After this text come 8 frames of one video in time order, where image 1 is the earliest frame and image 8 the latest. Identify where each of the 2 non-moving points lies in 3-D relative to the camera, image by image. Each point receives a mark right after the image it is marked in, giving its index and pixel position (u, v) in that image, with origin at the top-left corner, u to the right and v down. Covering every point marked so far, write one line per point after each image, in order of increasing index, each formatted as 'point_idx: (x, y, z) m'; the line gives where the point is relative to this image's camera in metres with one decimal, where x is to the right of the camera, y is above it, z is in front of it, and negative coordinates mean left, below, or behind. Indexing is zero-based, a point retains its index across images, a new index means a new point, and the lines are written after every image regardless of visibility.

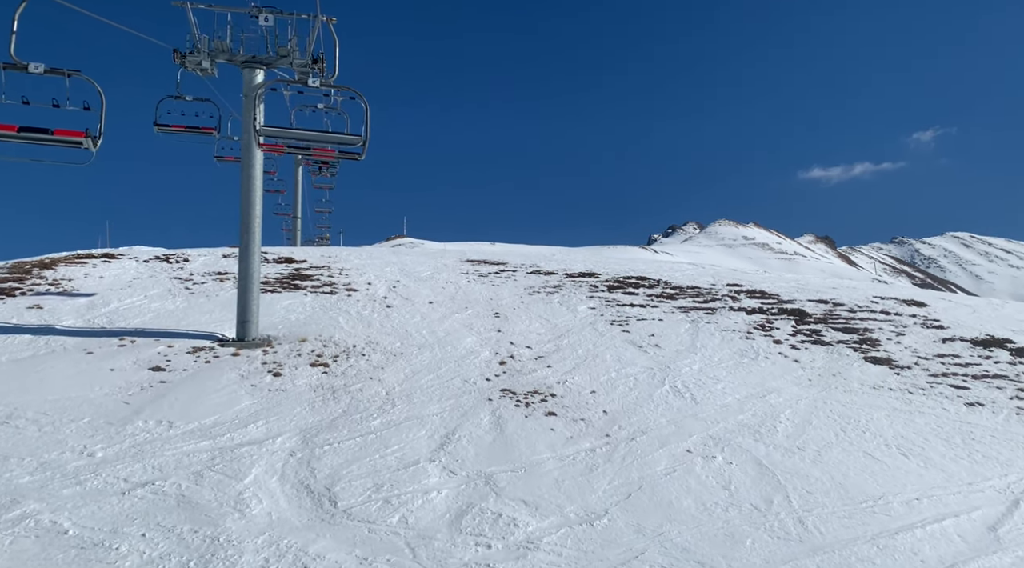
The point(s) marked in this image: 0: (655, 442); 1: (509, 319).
0: (+2.3, -2.6, +12.3) m
1: (-0.1, -0.8, +17.6) m
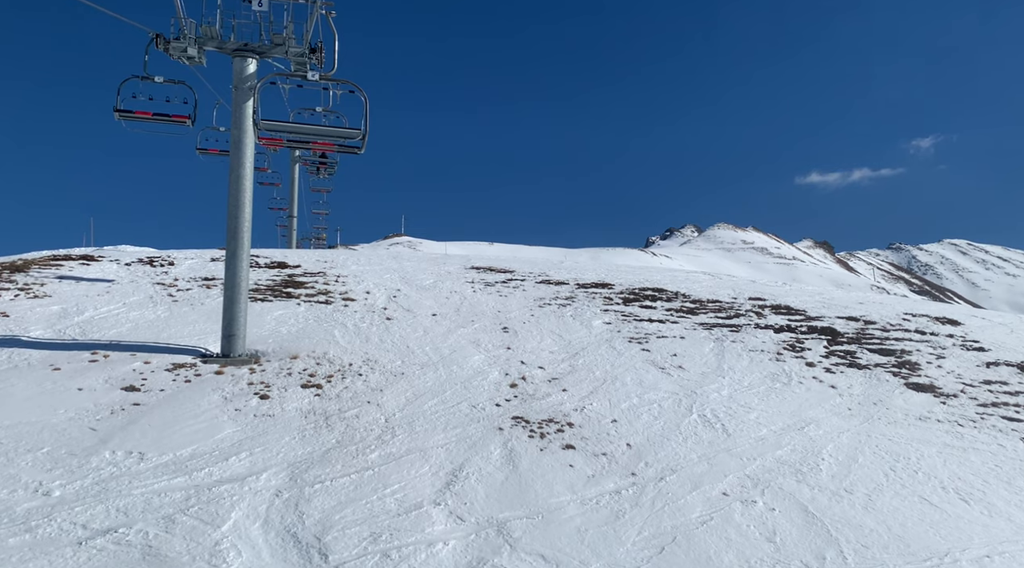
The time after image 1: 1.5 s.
0: (+2.6, -2.9, +11.0) m
1: (+0.2, -1.1, +16.3) m
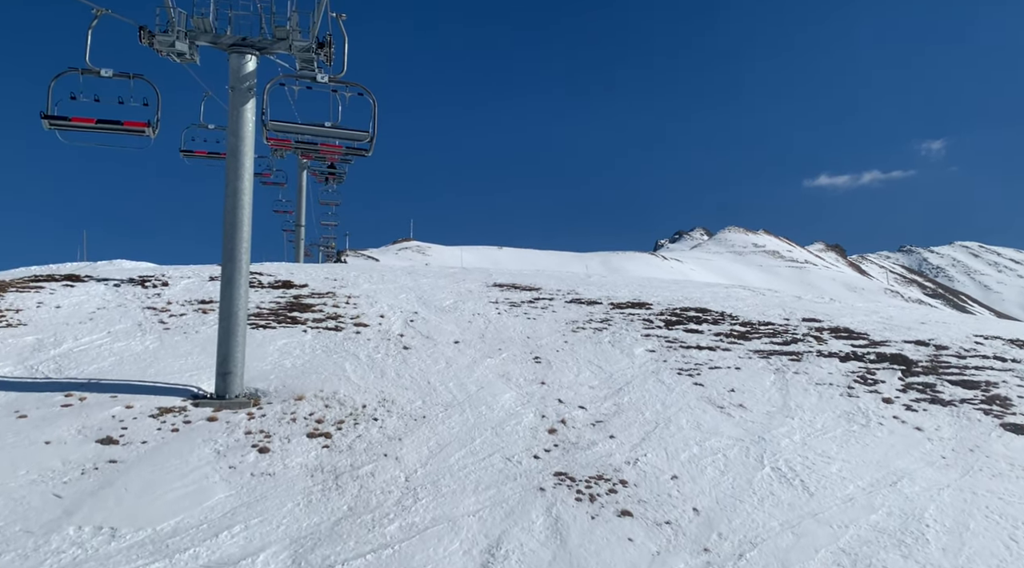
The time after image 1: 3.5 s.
0: (+3.1, -3.3, +9.0) m
1: (+0.8, -1.6, +14.4) m
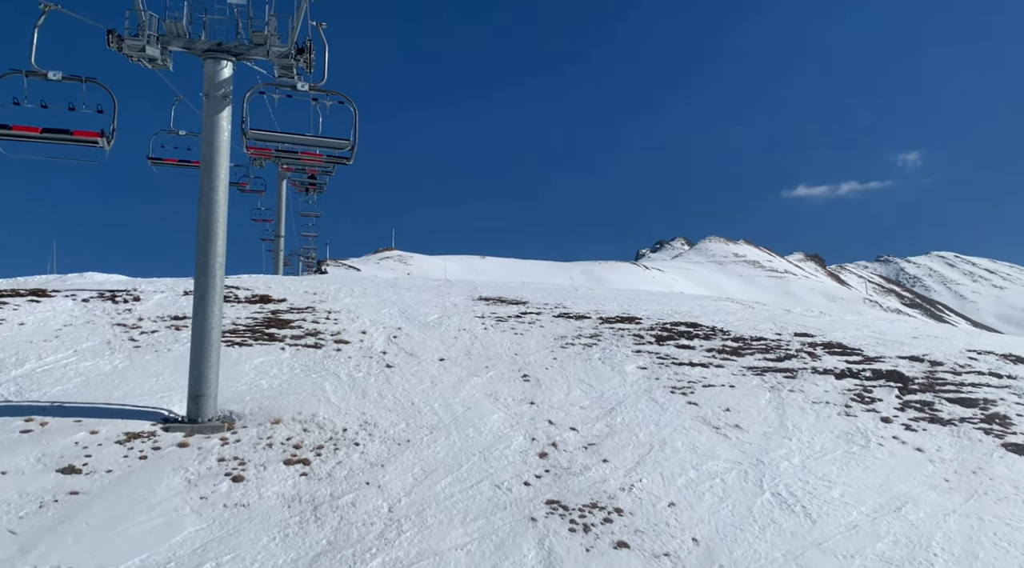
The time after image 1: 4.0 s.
0: (+3.0, -3.6, +8.6) m
1: (+0.6, -1.9, +13.9) m
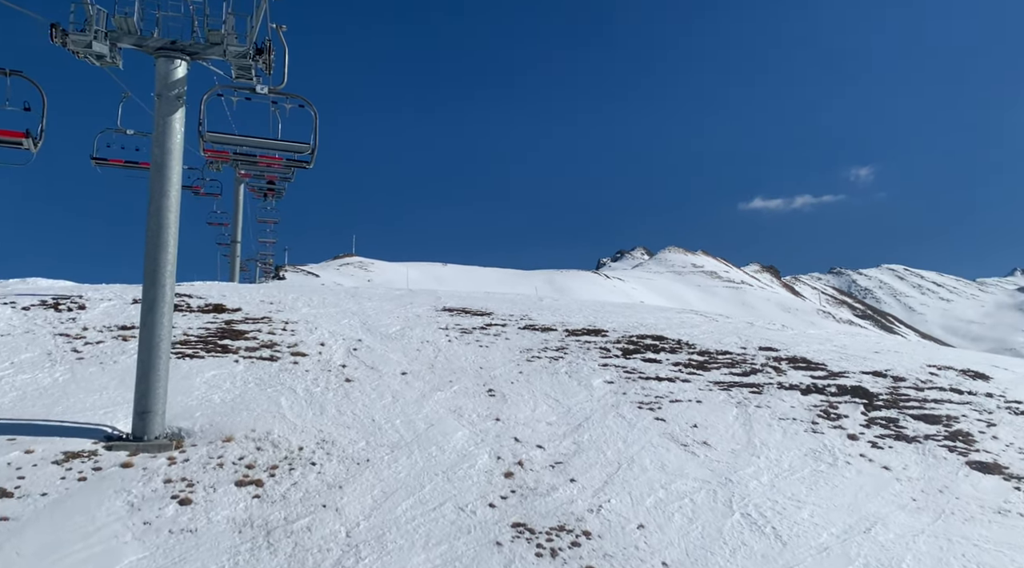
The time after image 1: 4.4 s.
0: (+2.6, -3.8, +8.3) m
1: (-0.1, -2.1, +13.5) m
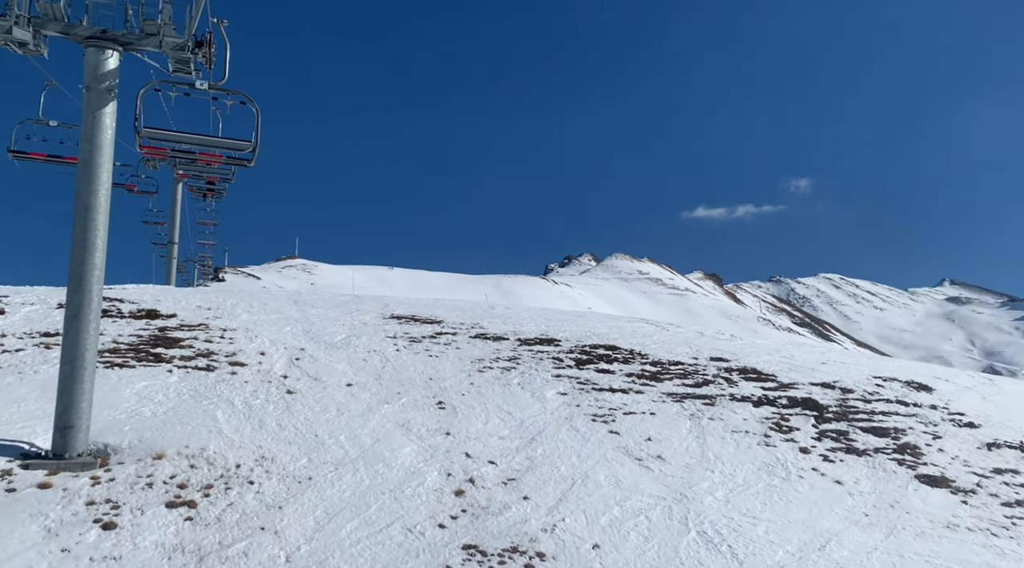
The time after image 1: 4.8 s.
0: (+2.1, -3.9, +8.0) m
1: (-0.9, -2.3, +13.1) m
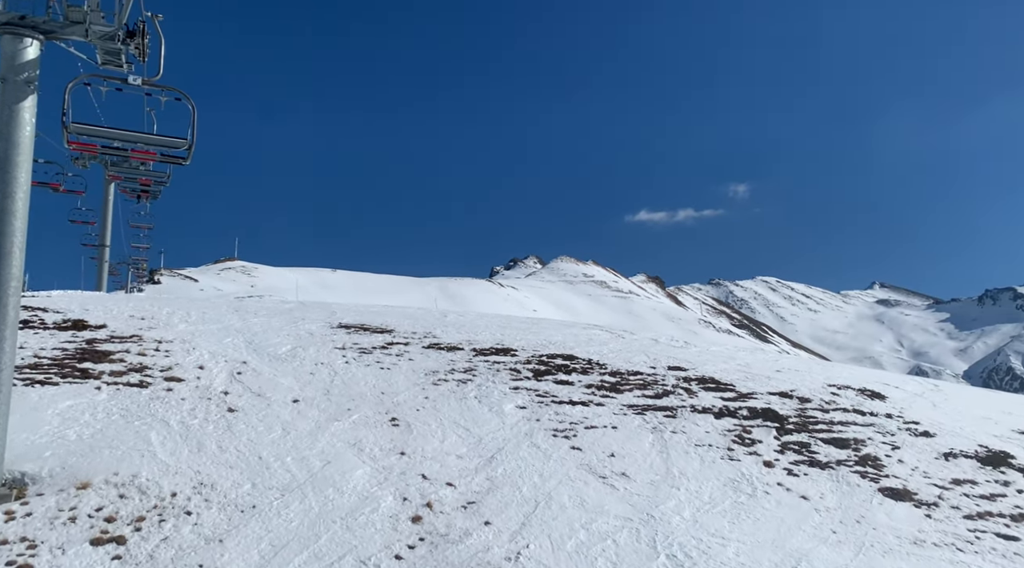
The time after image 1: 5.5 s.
0: (+1.8, -4.1, +7.6) m
1: (-1.6, -2.4, +12.4) m
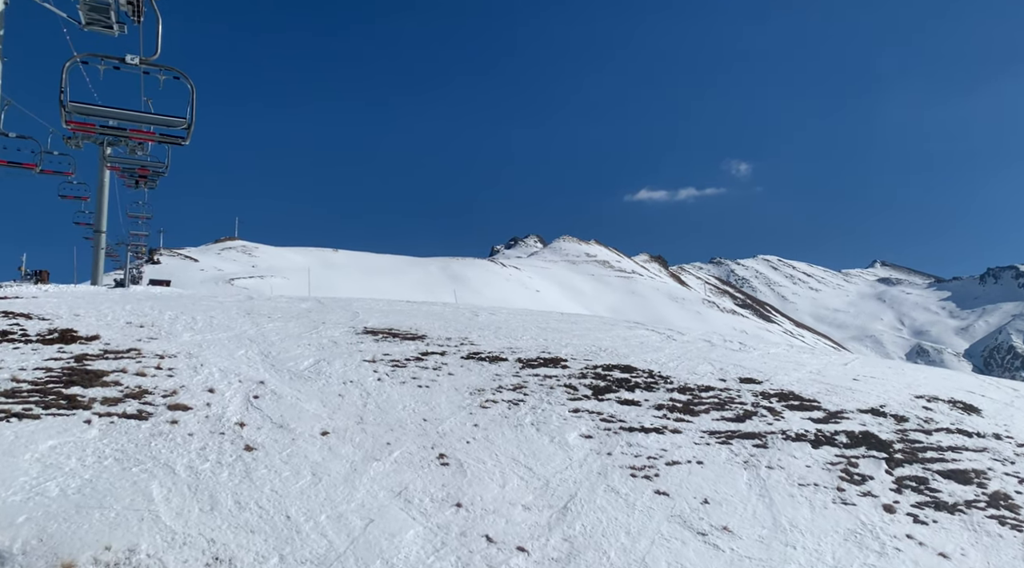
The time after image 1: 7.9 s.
0: (+2.8, -4.4, +5.5) m
1: (-0.6, -2.6, +10.3) m
